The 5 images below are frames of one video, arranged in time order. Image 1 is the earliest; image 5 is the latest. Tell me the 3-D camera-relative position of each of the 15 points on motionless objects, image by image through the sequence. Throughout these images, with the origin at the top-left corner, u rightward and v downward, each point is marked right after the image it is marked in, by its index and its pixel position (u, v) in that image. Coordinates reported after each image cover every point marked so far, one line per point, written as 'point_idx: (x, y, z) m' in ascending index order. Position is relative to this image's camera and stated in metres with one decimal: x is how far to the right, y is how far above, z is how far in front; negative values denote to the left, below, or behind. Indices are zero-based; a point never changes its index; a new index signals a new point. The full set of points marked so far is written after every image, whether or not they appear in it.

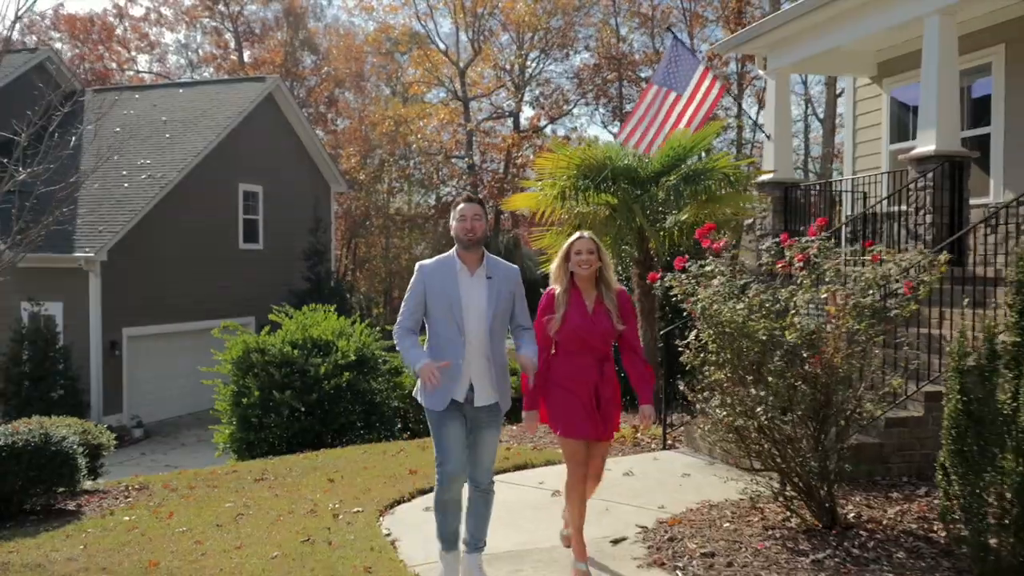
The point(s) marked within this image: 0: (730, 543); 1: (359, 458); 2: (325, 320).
0: (+1.0, -1.2, +4.7) m
1: (-1.4, -1.5, +8.5) m
2: (-2.3, -0.4, +12.1) m
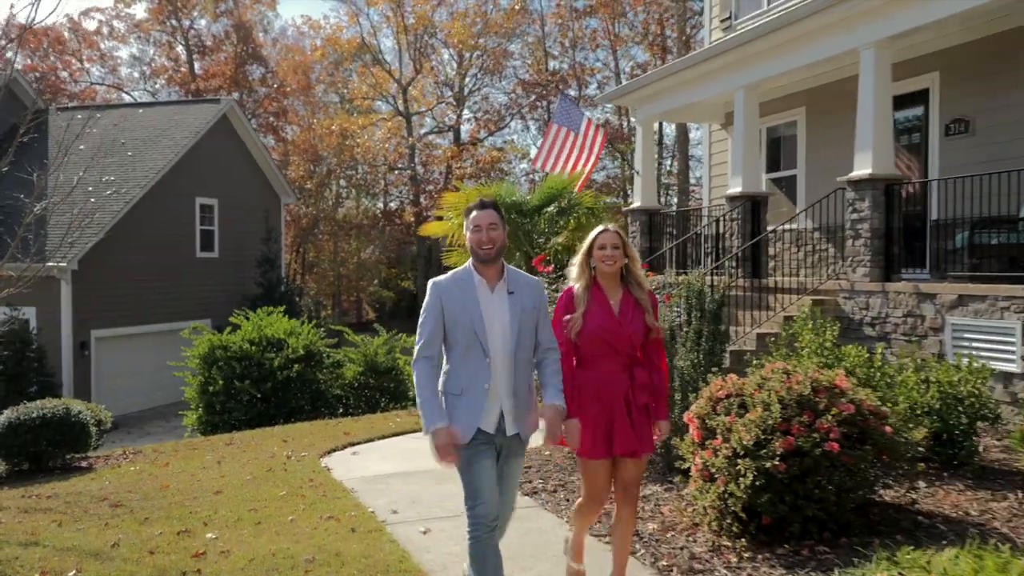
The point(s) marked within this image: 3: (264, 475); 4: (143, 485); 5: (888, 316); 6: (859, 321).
0: (+0.2, -1.3, +7.3) m
1: (-2.4, -1.6, +11.1) m
2: (-3.5, -0.5, +14.6) m
3: (-2.0, -1.5, +7.7) m
4: (-3.0, -1.6, +8.0) m
5: (+3.3, -0.2, +8.4) m
6: (+3.1, -0.3, +8.8) m
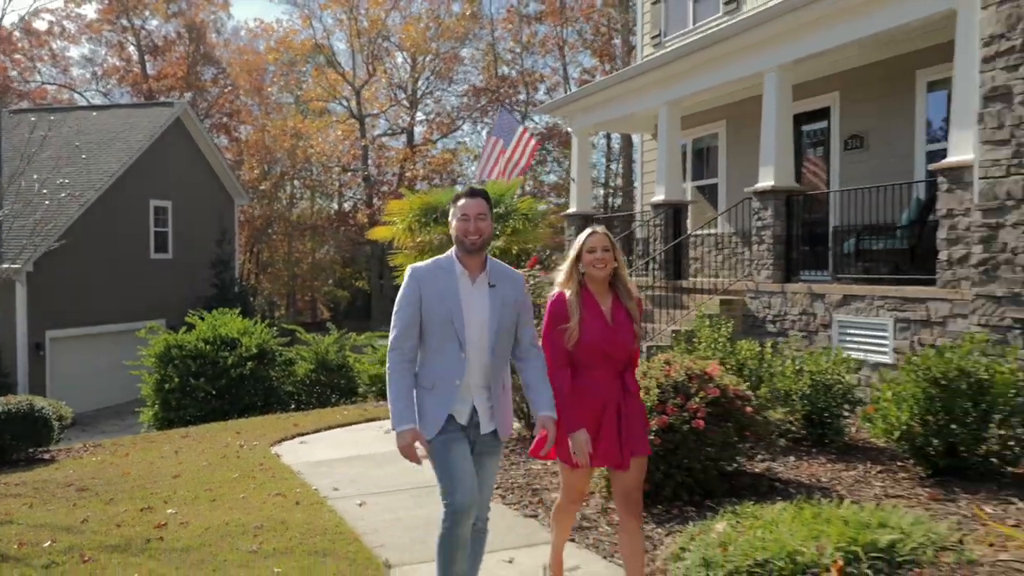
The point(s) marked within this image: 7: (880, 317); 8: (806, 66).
0: (-0.3, -1.3, +8.1) m
1: (-3.1, -1.6, +11.8) m
2: (-4.4, -0.5, +15.2) m
3: (-2.5, -1.5, +8.4) m
4: (-3.6, -1.6, +8.7) m
5: (+2.6, -0.2, +9.4) m
6: (+2.5, -0.3, +9.7) m
7: (+3.1, -0.2, +8.2) m
8: (+3.1, +2.3, +10.1) m
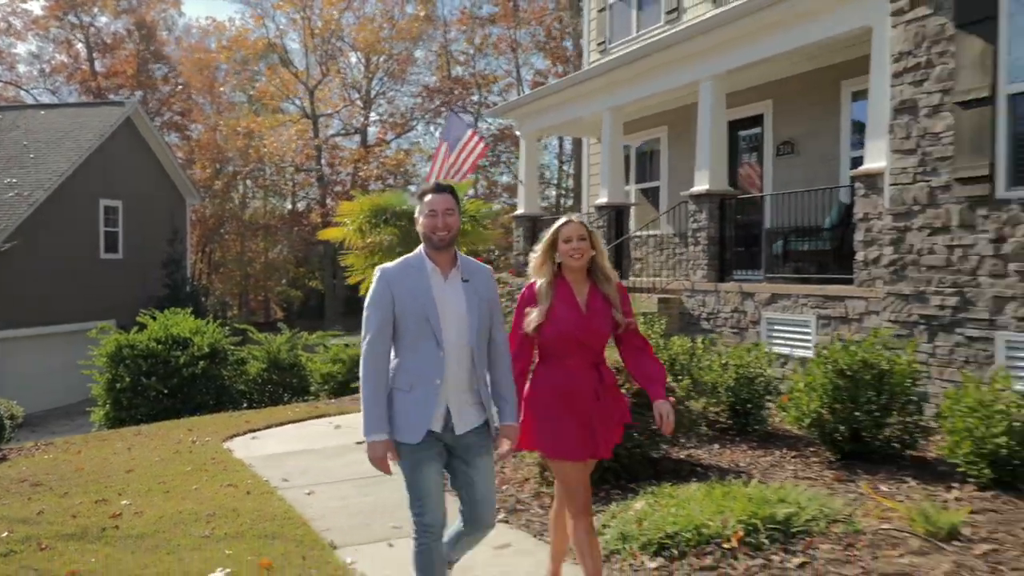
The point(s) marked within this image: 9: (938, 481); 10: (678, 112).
0: (-0.8, -1.3, +8.5) m
1: (-3.7, -1.6, +12.0) m
2: (-5.2, -0.5, +15.4) m
3: (-3.0, -1.5, +8.7) m
4: (-4.1, -1.6, +8.9) m
5: (+2.1, -0.2, +9.9) m
6: (+1.9, -0.3, +10.2) m
7: (+2.6, -0.2, +8.7) m
8: (+2.5, +2.3, +10.6) m
9: (+2.4, -1.1, +5.4) m
10: (+2.3, +2.4, +13.2) m
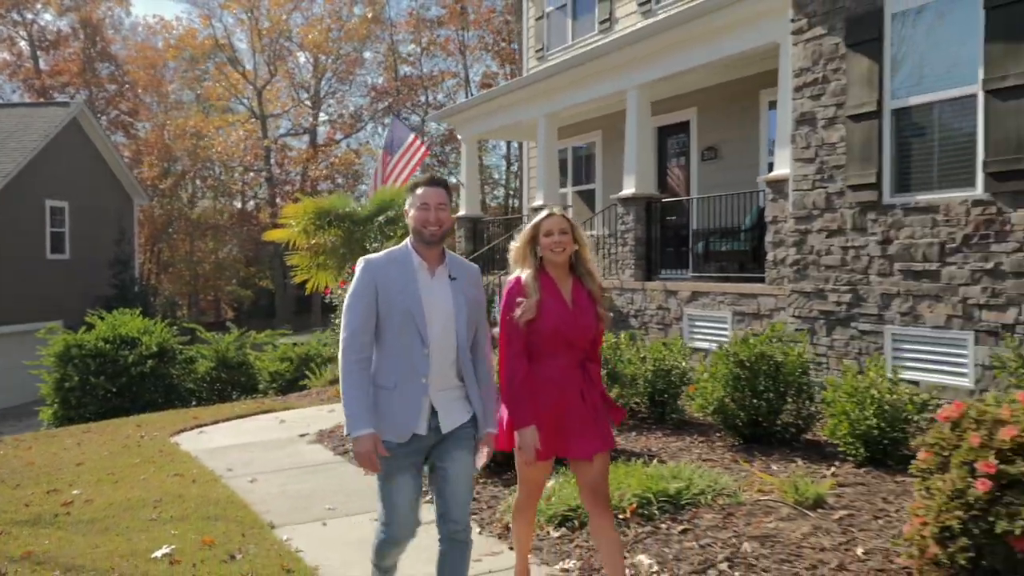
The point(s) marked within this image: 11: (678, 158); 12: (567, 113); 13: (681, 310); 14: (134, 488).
0: (-1.4, -1.3, +8.9) m
1: (-4.5, -1.6, +12.3) m
2: (-6.1, -0.5, +15.6) m
3: (-3.6, -1.5, +9.0) m
4: (-4.7, -1.7, +9.2) m
5: (+1.4, -0.2, +10.4) m
6: (+1.3, -0.3, +10.8) m
7: (+2.0, -0.2, +9.3) m
8: (+1.8, +2.3, +11.2) m
9: (+1.9, -1.1, +6.0) m
10: (+1.4, +2.4, +13.8) m
11: (+2.1, +1.7, +12.7) m
12: (+0.8, +2.4, +13.5) m
13: (+1.7, -0.2, +9.9) m
14: (-2.7, -1.4, +7.0) m
